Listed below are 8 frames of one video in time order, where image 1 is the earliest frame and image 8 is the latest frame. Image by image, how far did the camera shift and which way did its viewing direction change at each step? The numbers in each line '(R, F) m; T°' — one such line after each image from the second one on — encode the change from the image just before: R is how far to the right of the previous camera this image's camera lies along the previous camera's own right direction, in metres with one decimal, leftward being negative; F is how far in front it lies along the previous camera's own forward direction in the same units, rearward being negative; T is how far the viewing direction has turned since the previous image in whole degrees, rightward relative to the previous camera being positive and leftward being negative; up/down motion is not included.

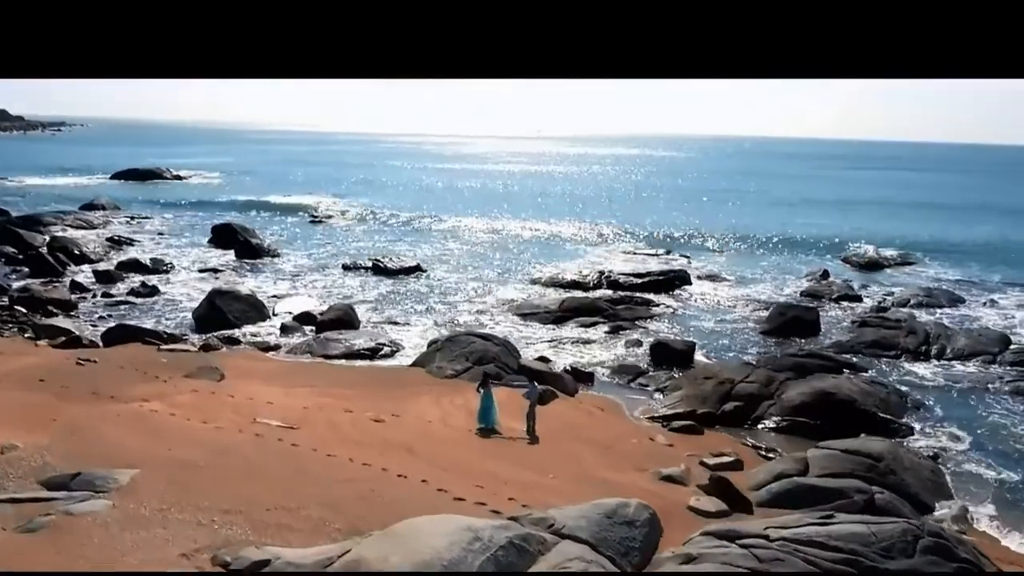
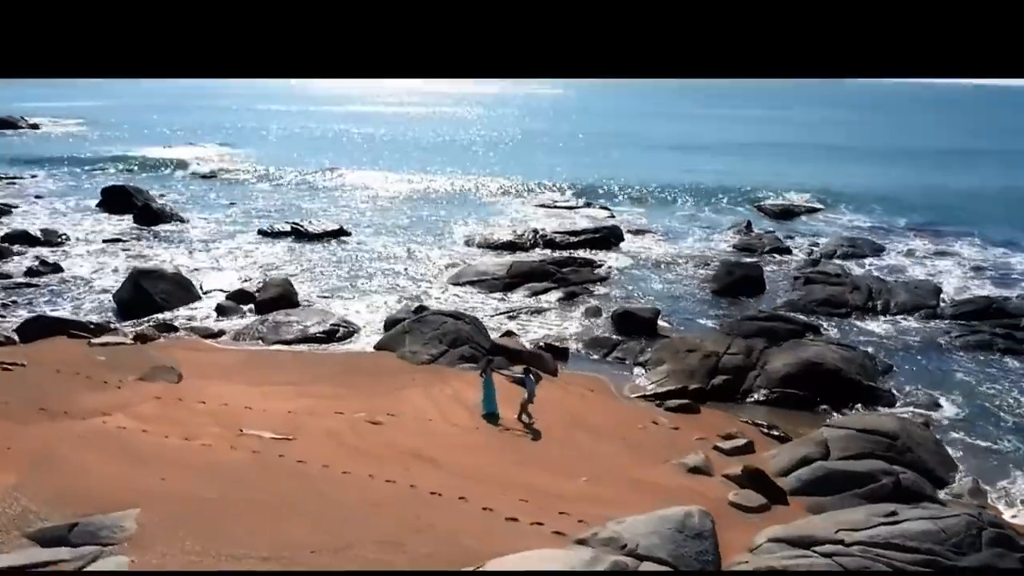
(-1.5, +0.8) m; +8°
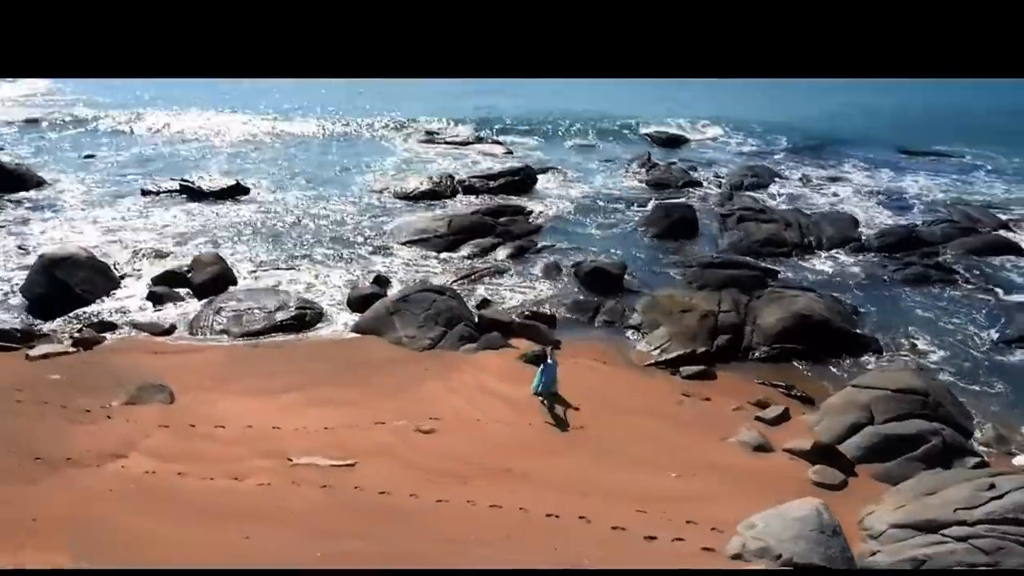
(-2.4, +0.8) m; +12°
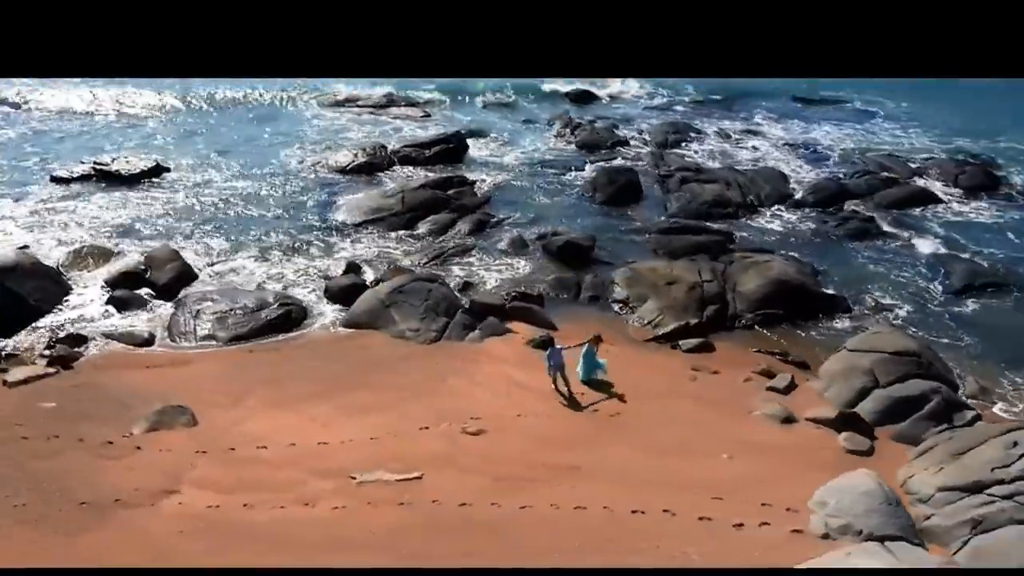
(-1.8, +0.2) m; +9°
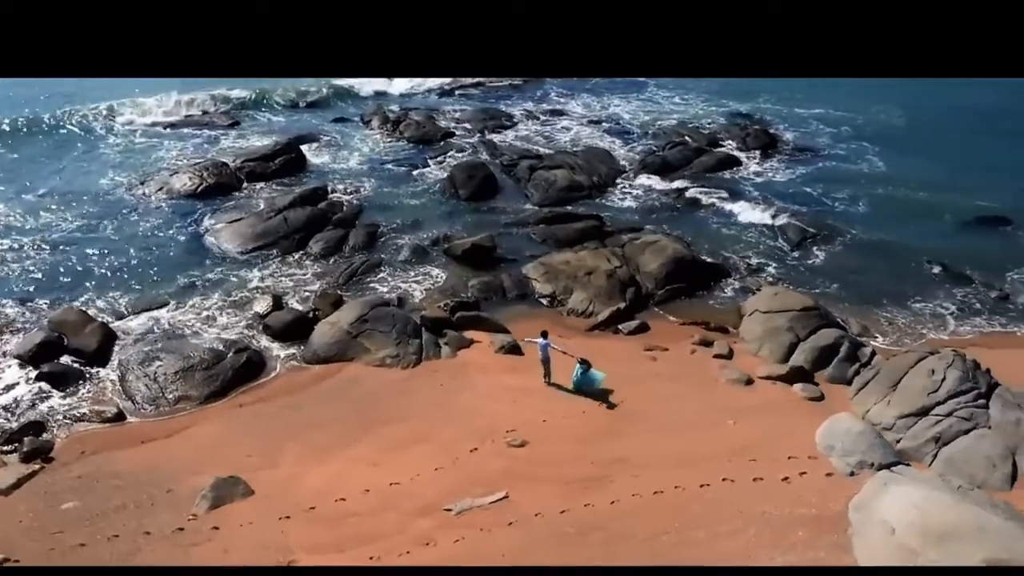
(-3.3, -0.3) m; +18°
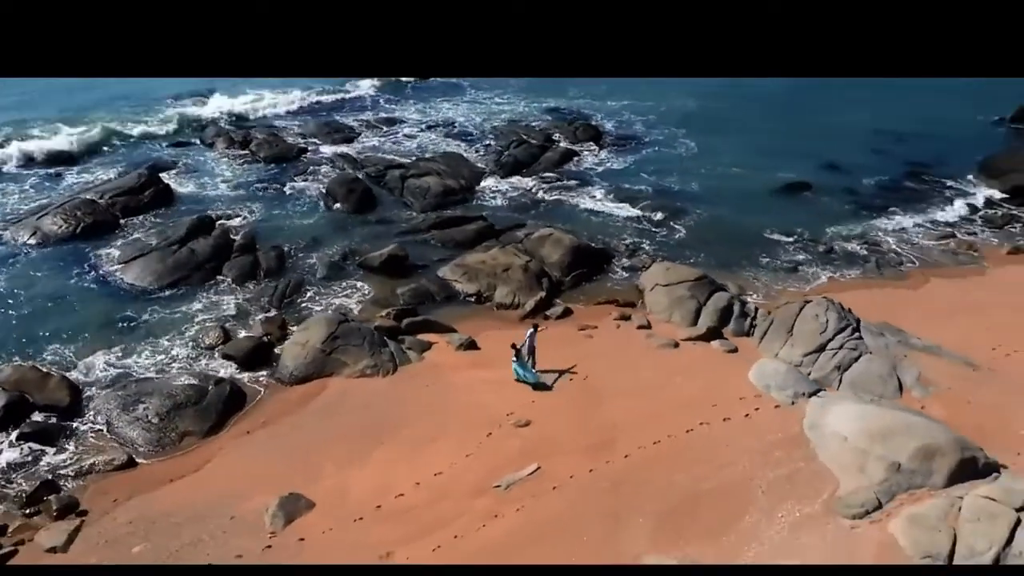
(-2.9, -1.1) m; +15°
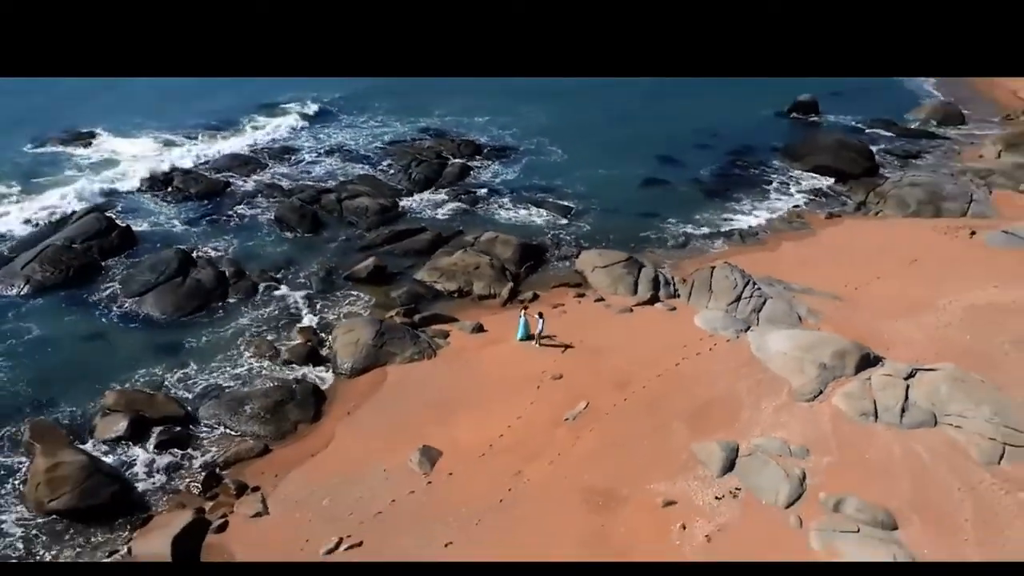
(-4.3, -3.2) m; +14°
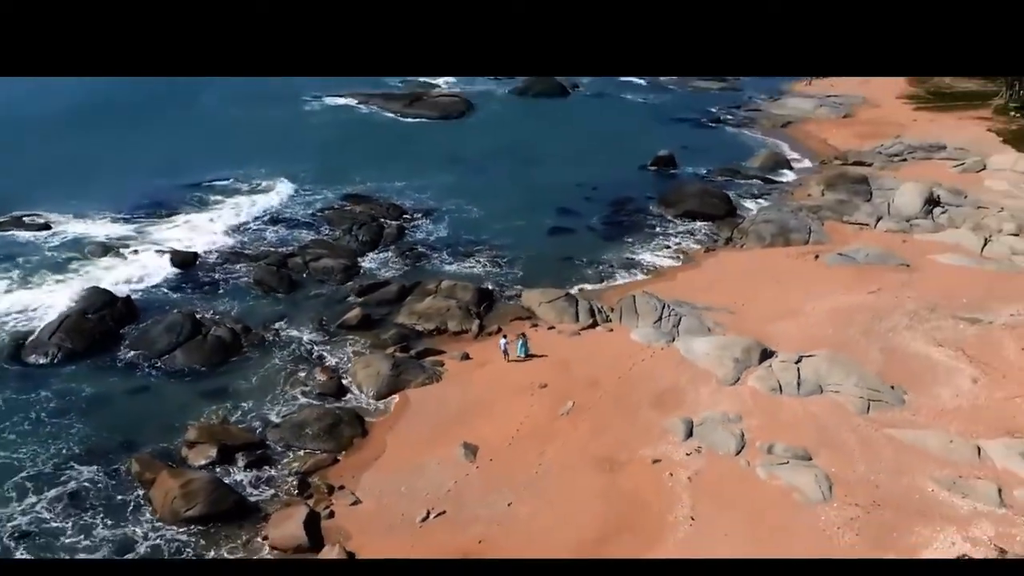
(-3.3, -4.2) m; +10°
